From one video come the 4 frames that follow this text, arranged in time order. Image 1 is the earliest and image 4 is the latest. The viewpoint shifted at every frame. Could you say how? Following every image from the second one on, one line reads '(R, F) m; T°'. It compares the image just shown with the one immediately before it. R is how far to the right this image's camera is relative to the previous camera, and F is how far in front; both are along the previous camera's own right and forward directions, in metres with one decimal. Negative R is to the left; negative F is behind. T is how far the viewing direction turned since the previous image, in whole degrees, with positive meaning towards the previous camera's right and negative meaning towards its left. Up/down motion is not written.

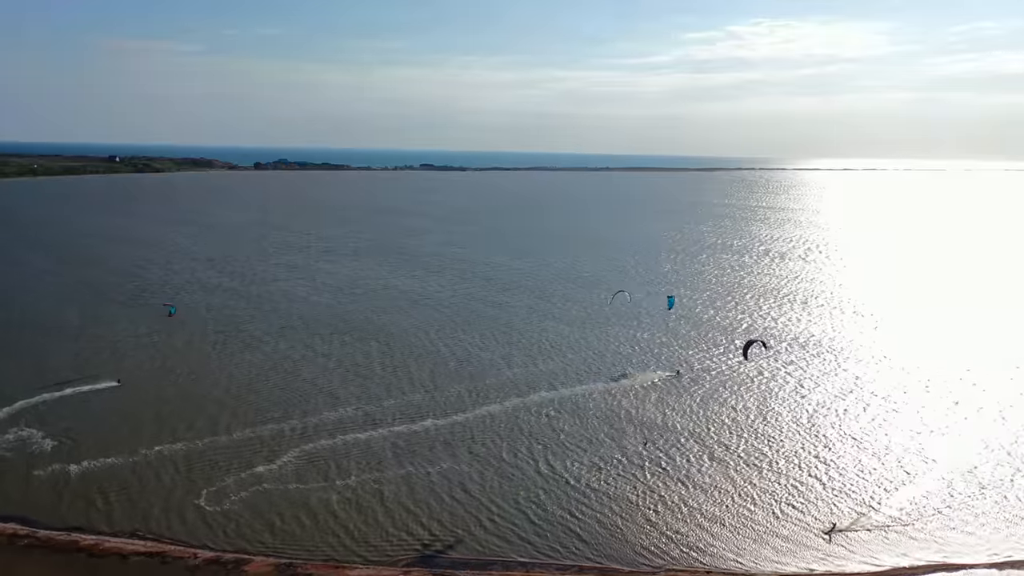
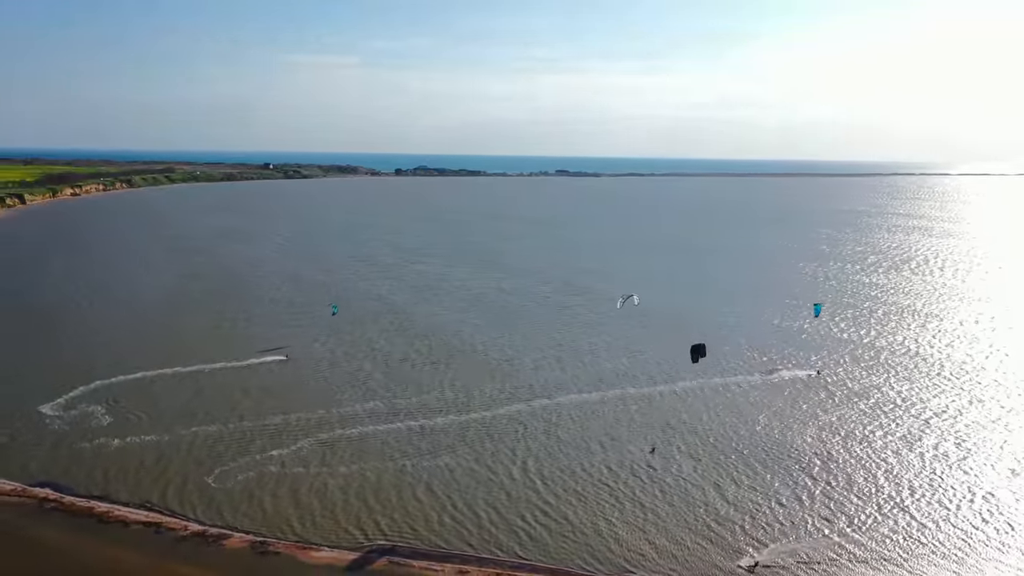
(+3.5, +0.1) m; -9°
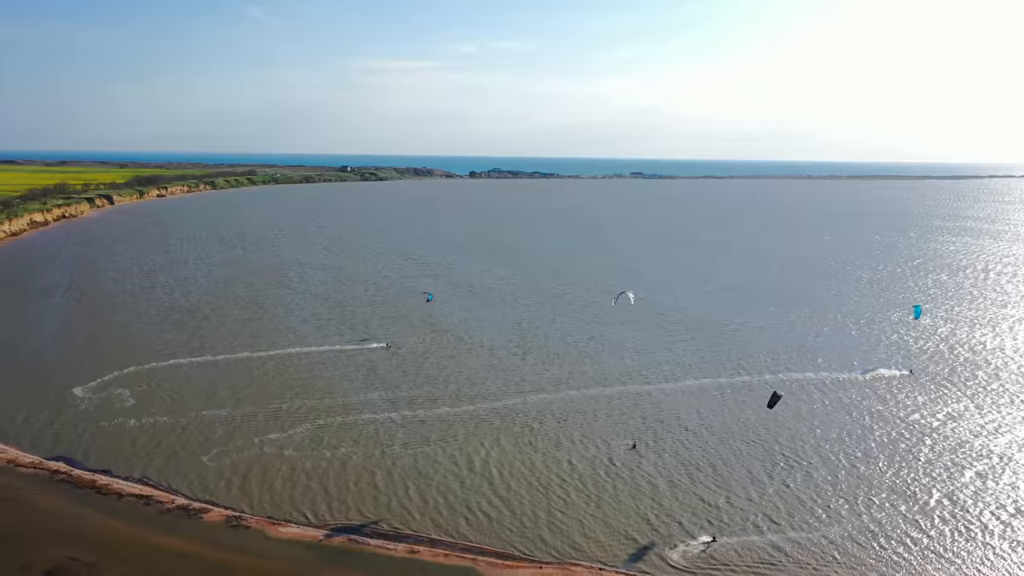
(+2.5, -0.4) m; -5°
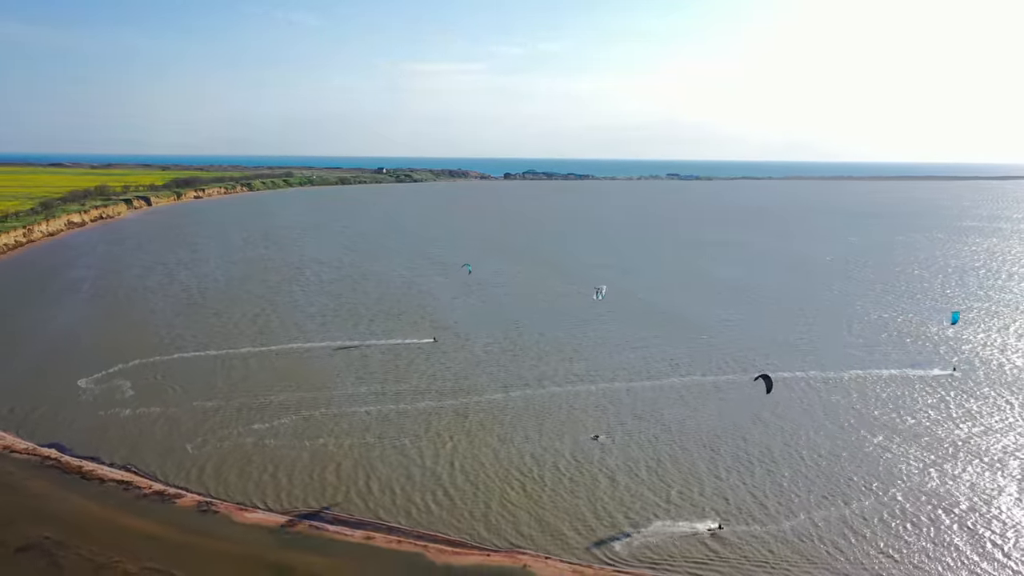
(+1.8, -0.4) m; -2°
